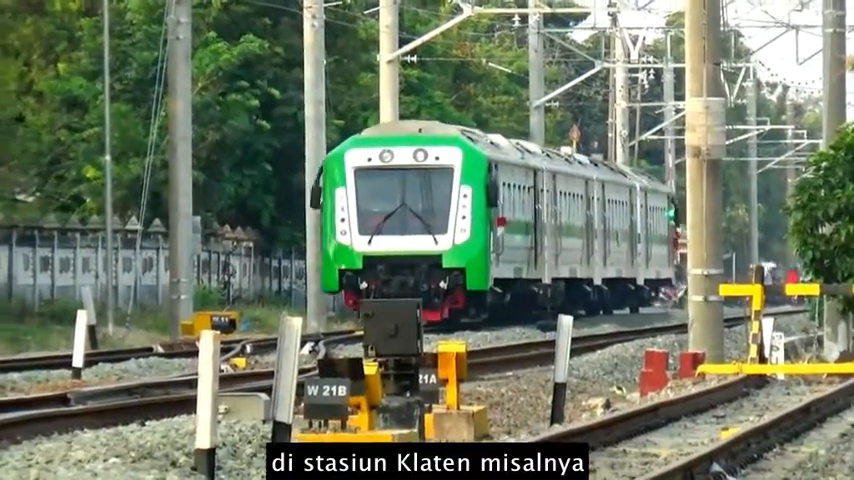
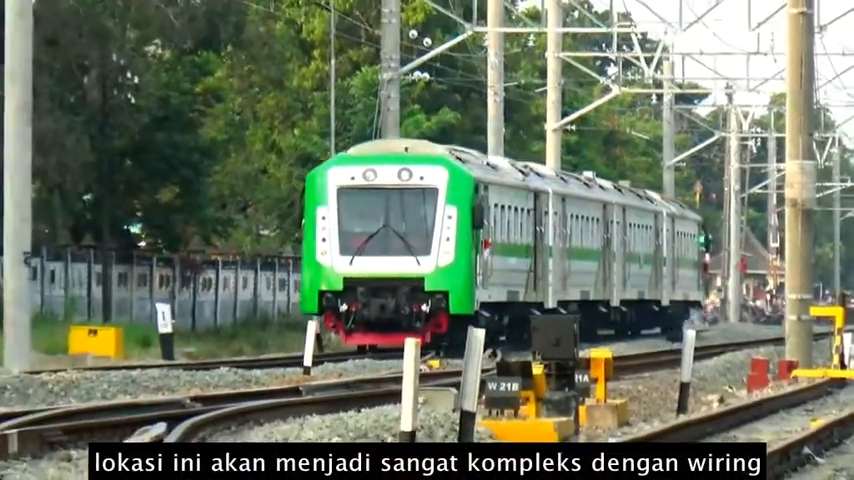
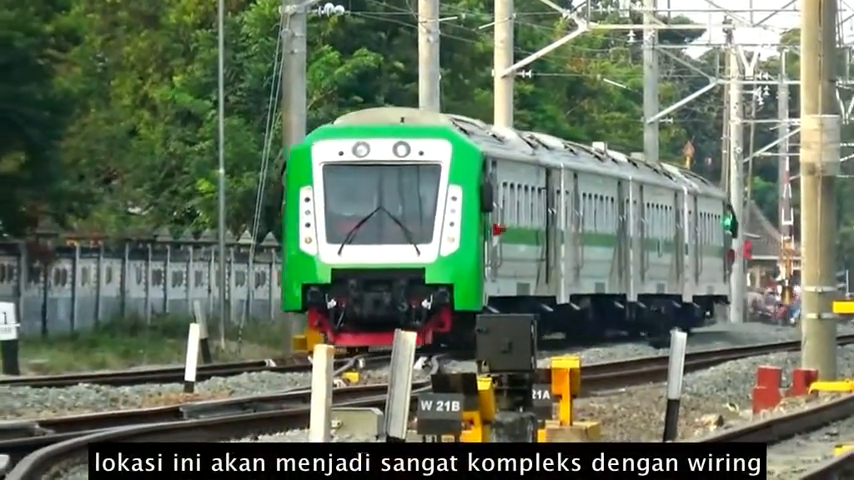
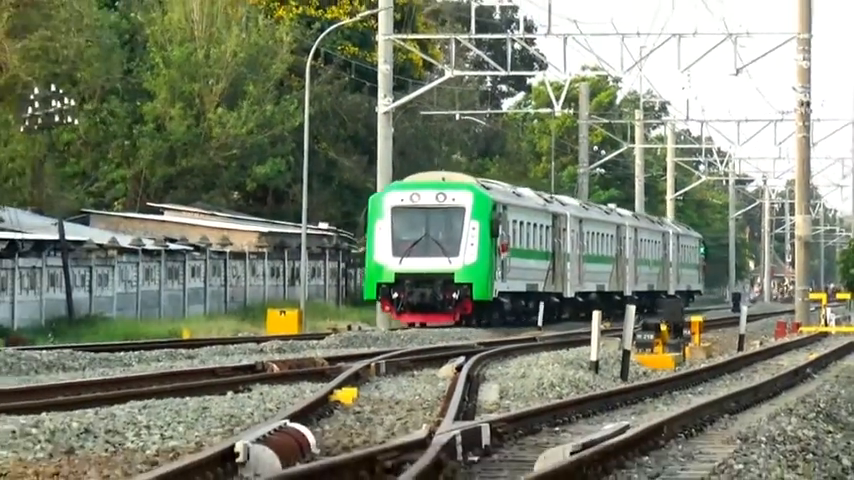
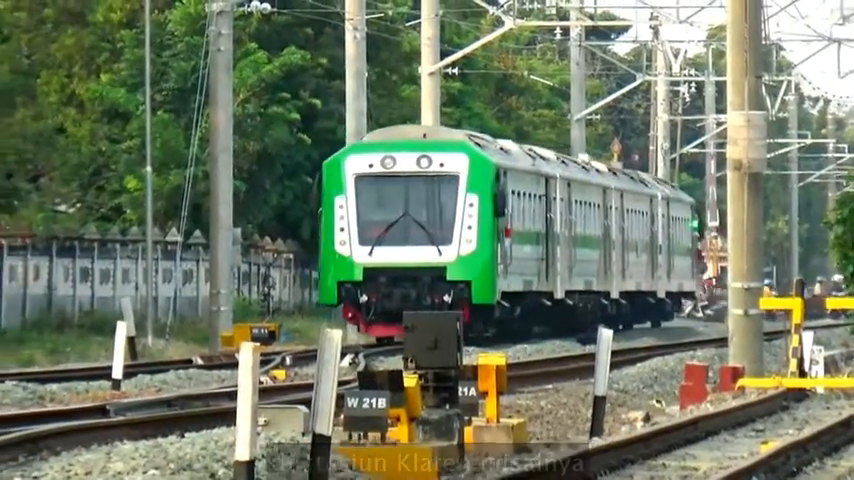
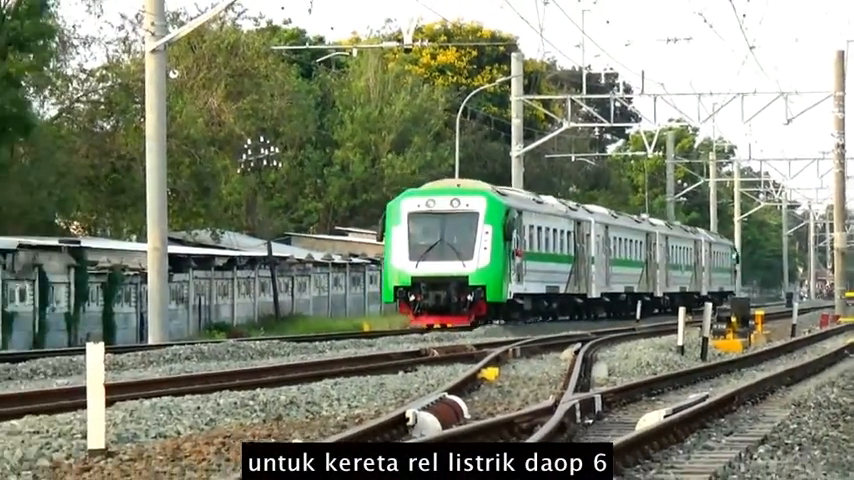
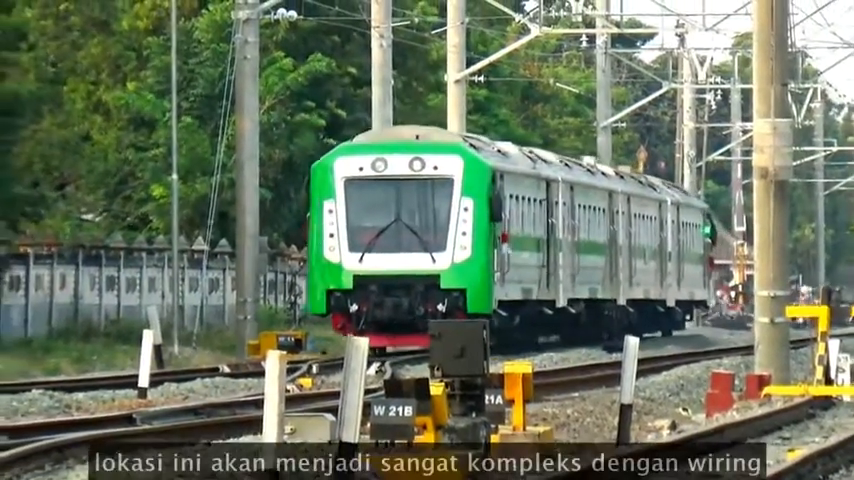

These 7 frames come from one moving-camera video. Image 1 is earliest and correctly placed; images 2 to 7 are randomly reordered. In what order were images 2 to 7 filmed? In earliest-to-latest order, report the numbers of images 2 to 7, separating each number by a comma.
5, 7, 3, 2, 4, 6
